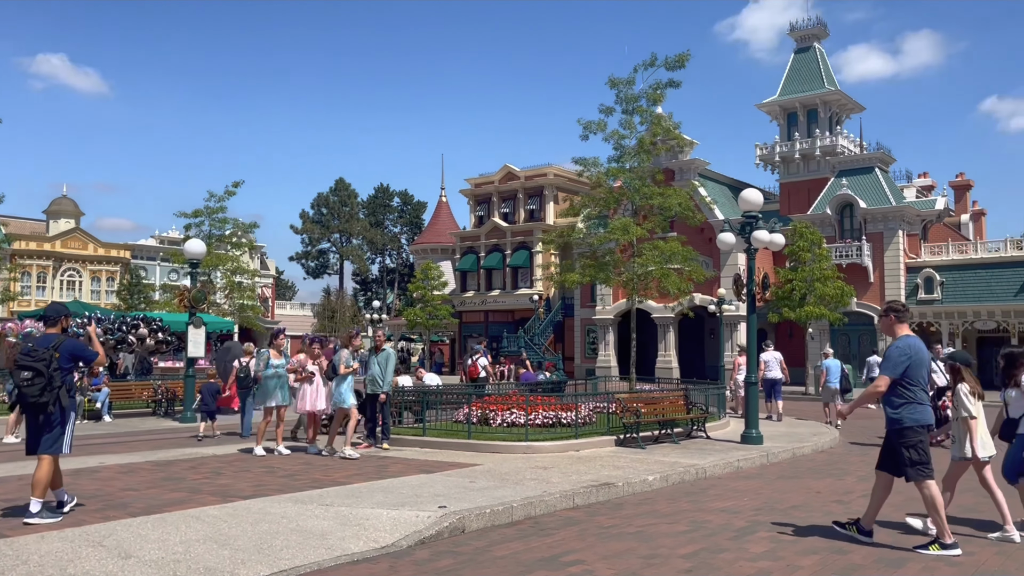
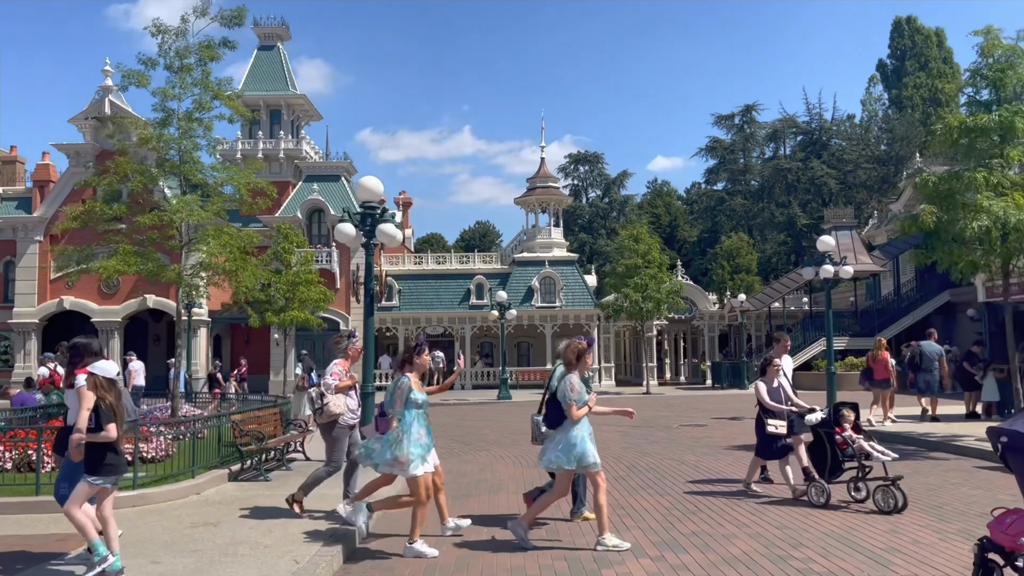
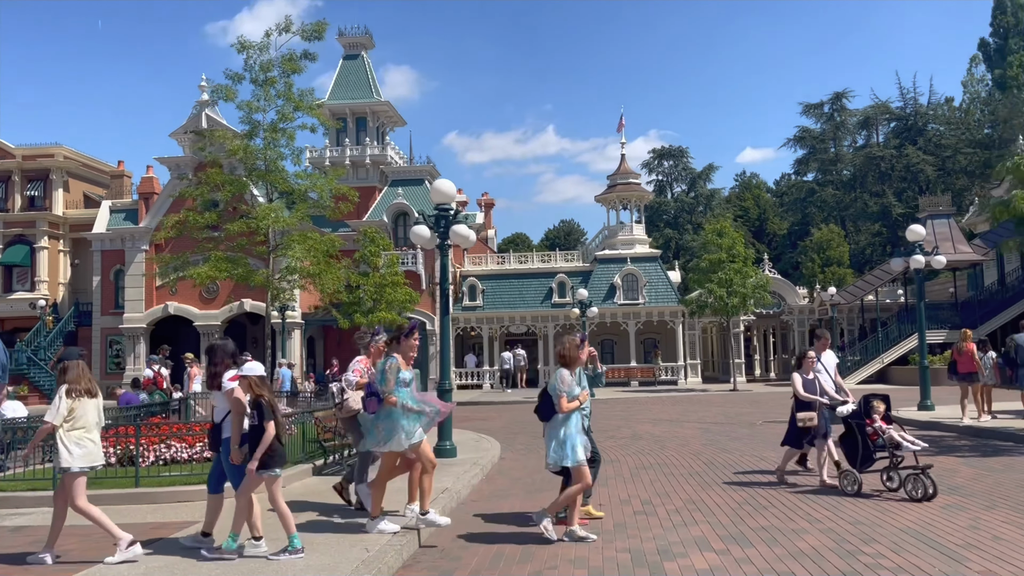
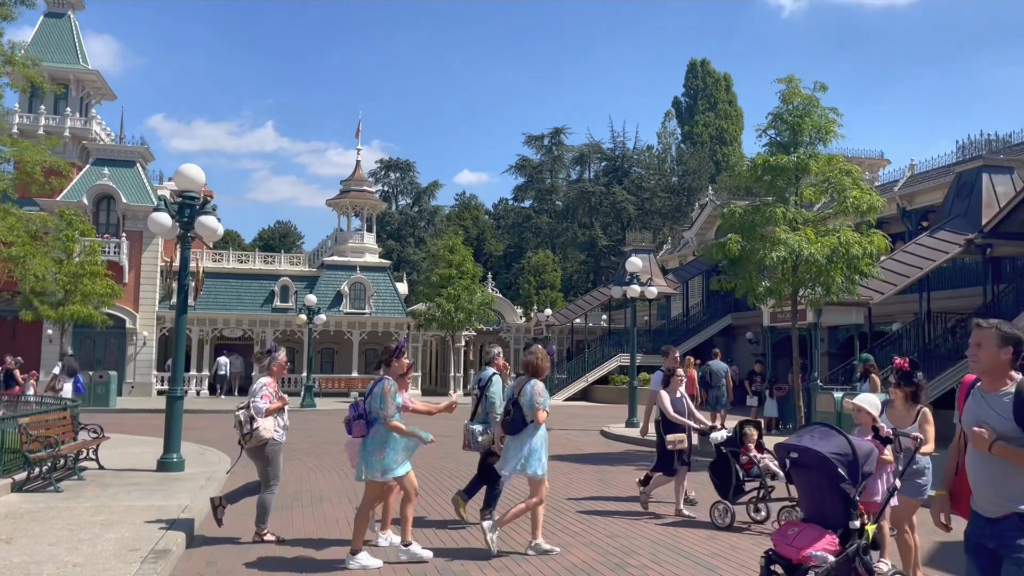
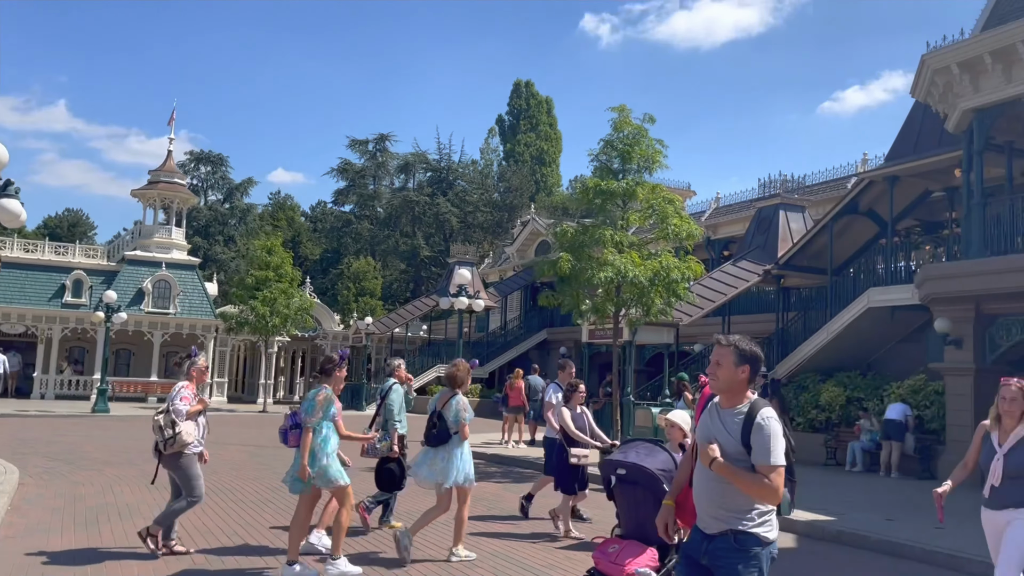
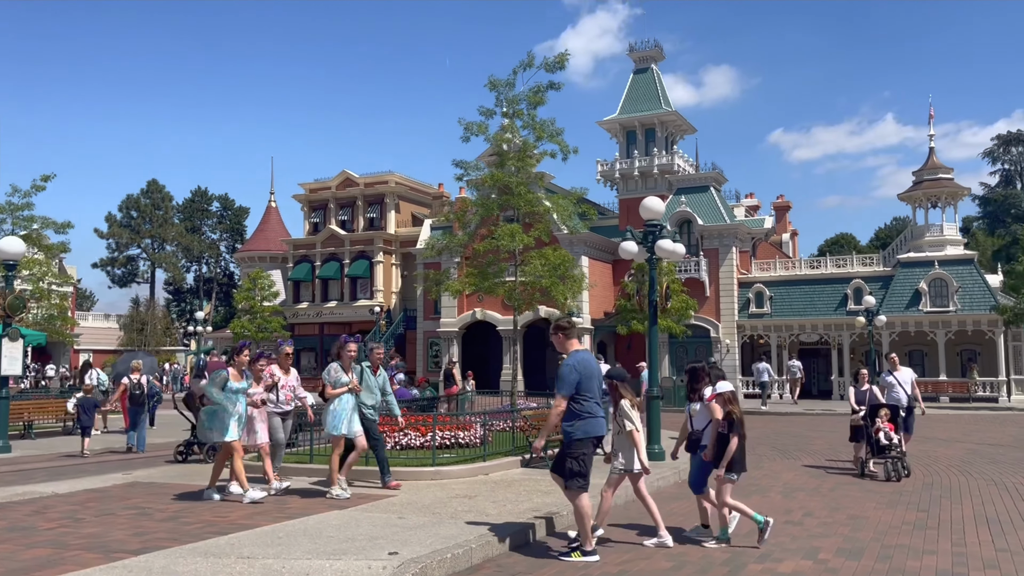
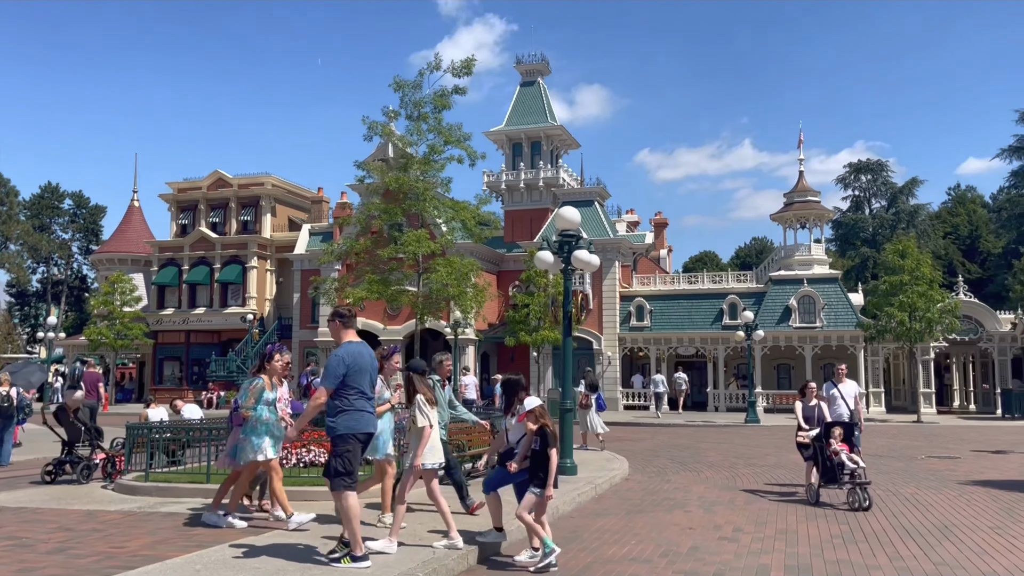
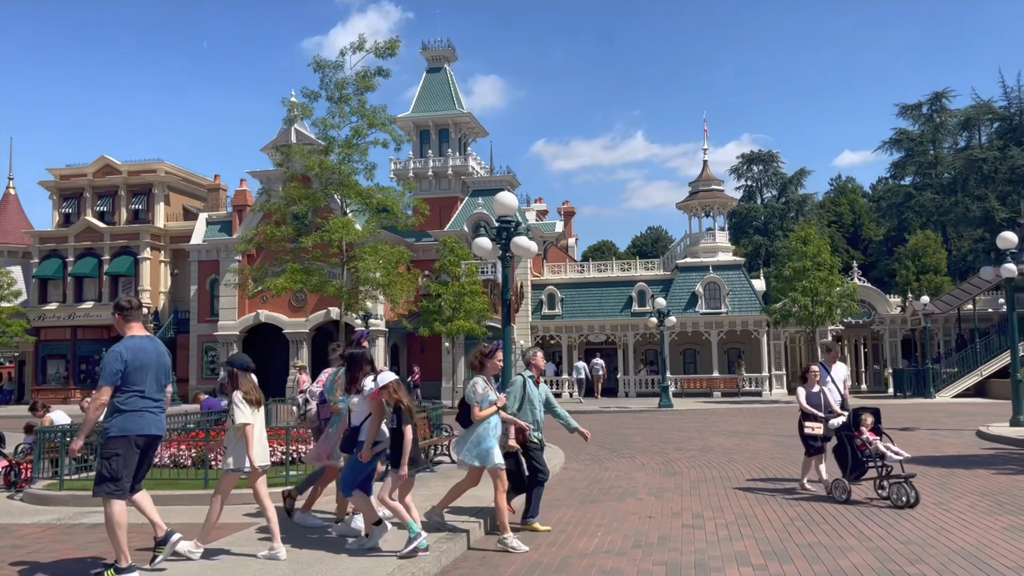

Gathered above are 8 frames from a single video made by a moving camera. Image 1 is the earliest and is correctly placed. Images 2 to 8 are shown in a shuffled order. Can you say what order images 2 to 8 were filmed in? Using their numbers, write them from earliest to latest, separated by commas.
6, 7, 8, 3, 2, 4, 5
